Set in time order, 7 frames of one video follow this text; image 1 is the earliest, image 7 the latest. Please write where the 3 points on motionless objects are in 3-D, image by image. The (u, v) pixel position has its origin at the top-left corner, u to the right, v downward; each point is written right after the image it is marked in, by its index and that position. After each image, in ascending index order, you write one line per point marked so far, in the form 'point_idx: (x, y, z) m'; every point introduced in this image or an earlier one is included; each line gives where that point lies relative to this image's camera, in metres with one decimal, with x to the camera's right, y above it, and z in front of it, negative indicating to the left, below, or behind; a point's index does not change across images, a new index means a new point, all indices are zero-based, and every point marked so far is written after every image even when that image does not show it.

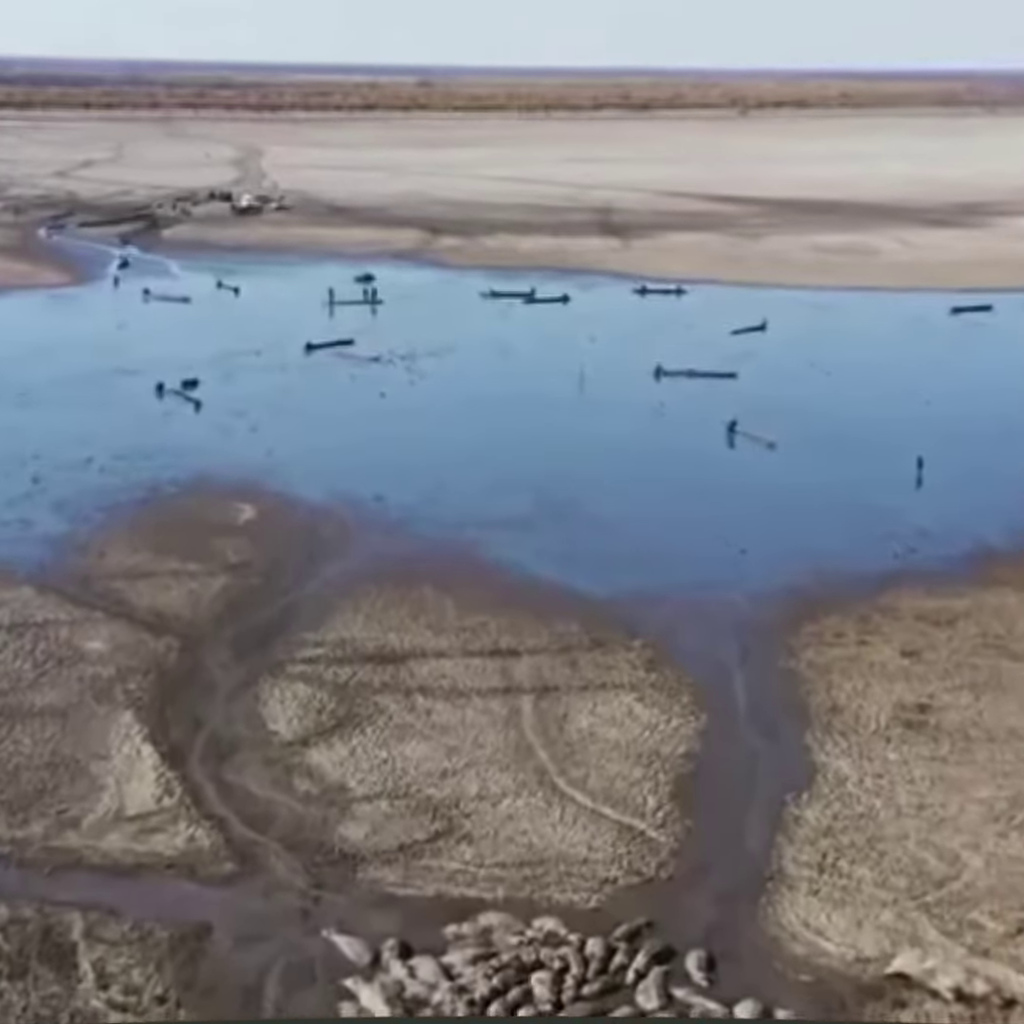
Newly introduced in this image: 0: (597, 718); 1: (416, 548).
0: (+0.7, -1.8, +11.5) m
1: (-1.1, -0.4, +16.0) m
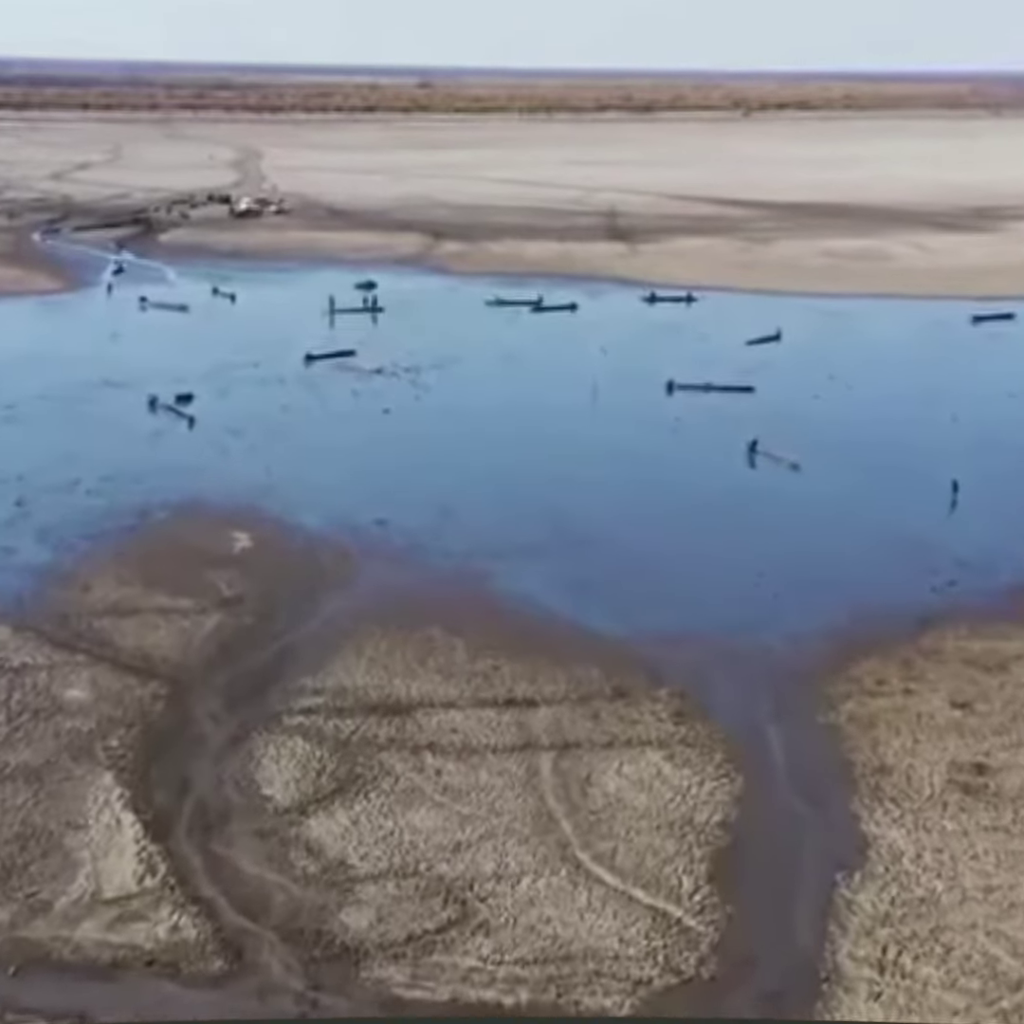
0: (+0.9, -2.1, +10.5) m
1: (-1.0, -0.8, +15.0) m
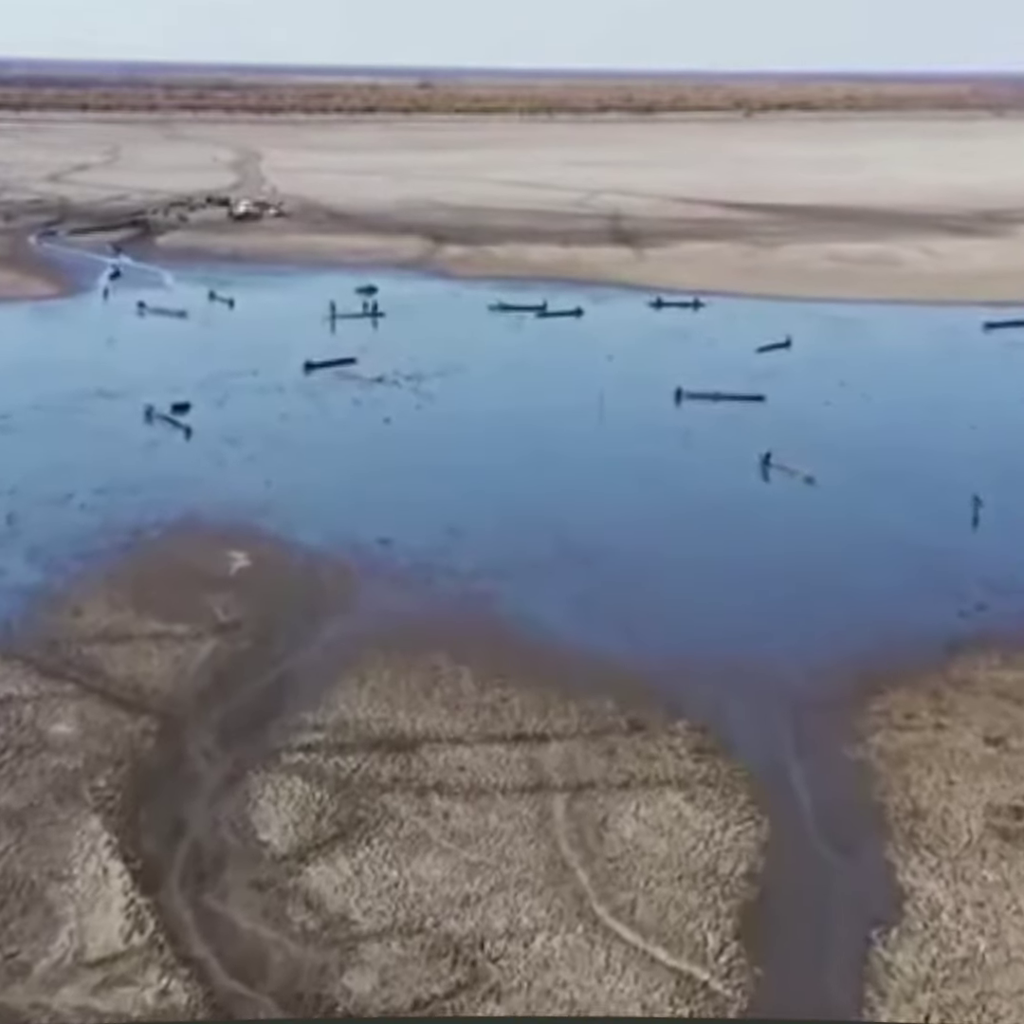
0: (+1.0, -2.3, +9.9) m
1: (-0.9, -1.0, +14.4) m
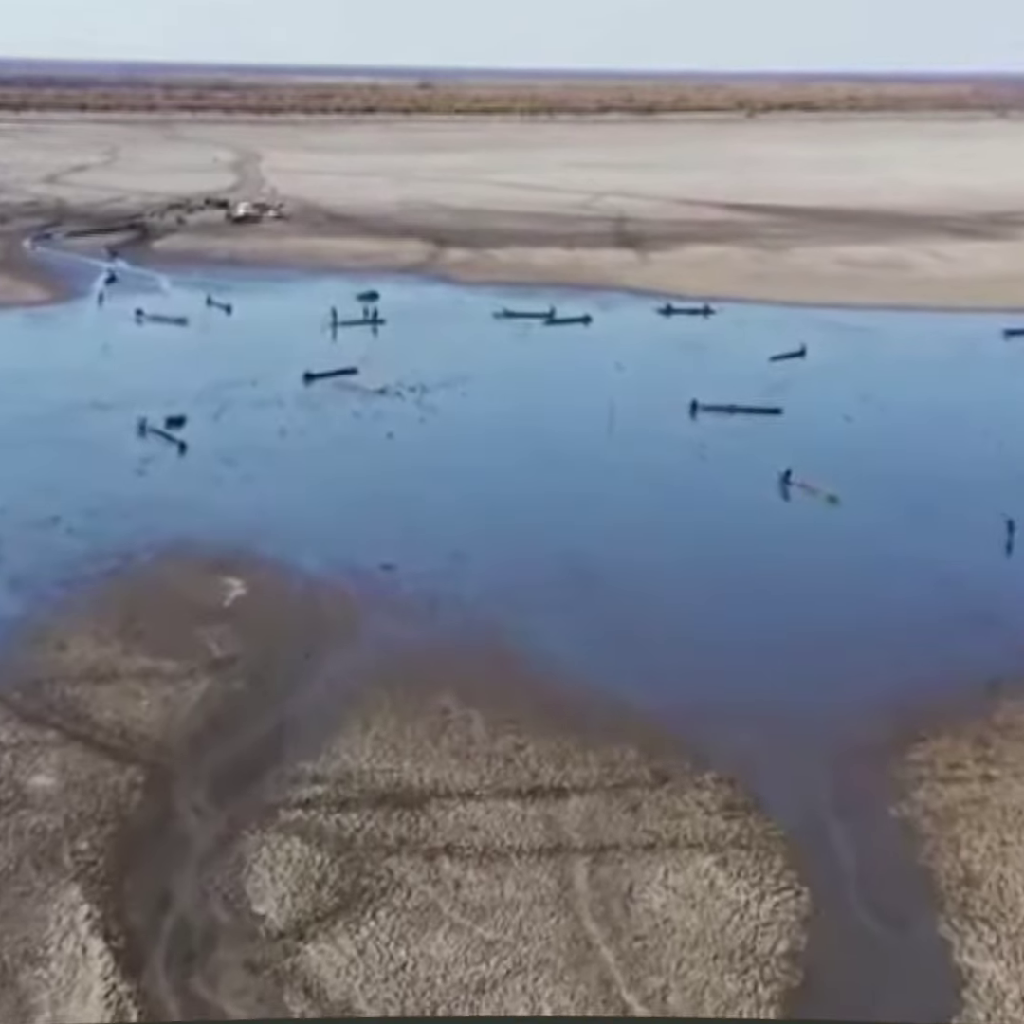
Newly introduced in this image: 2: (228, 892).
0: (+1.1, -2.6, +9.1) m
1: (-0.8, -1.3, +13.6) m
2: (-1.9, -2.6, +9.1) m
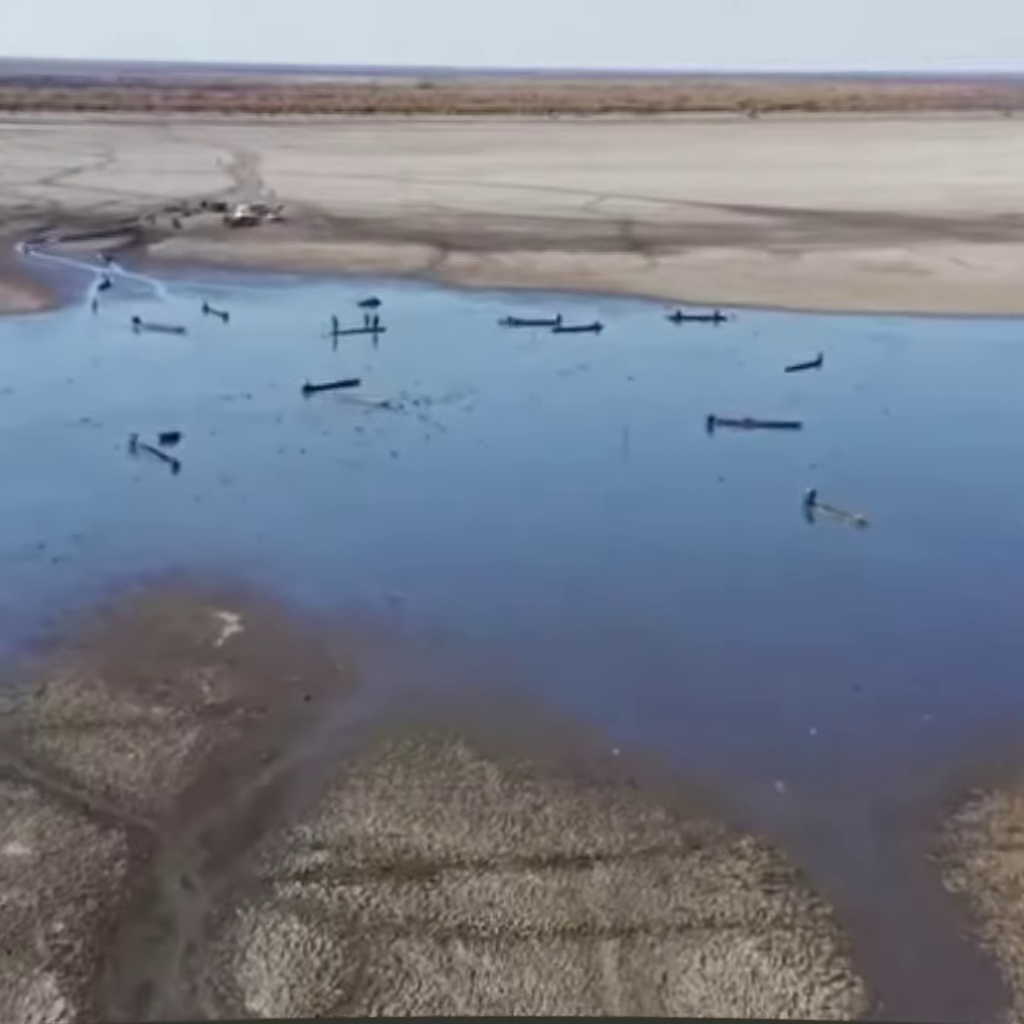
0: (+1.2, -2.9, +8.2) m
1: (-0.6, -1.6, +12.7) m
2: (-1.8, -2.9, +8.2) m
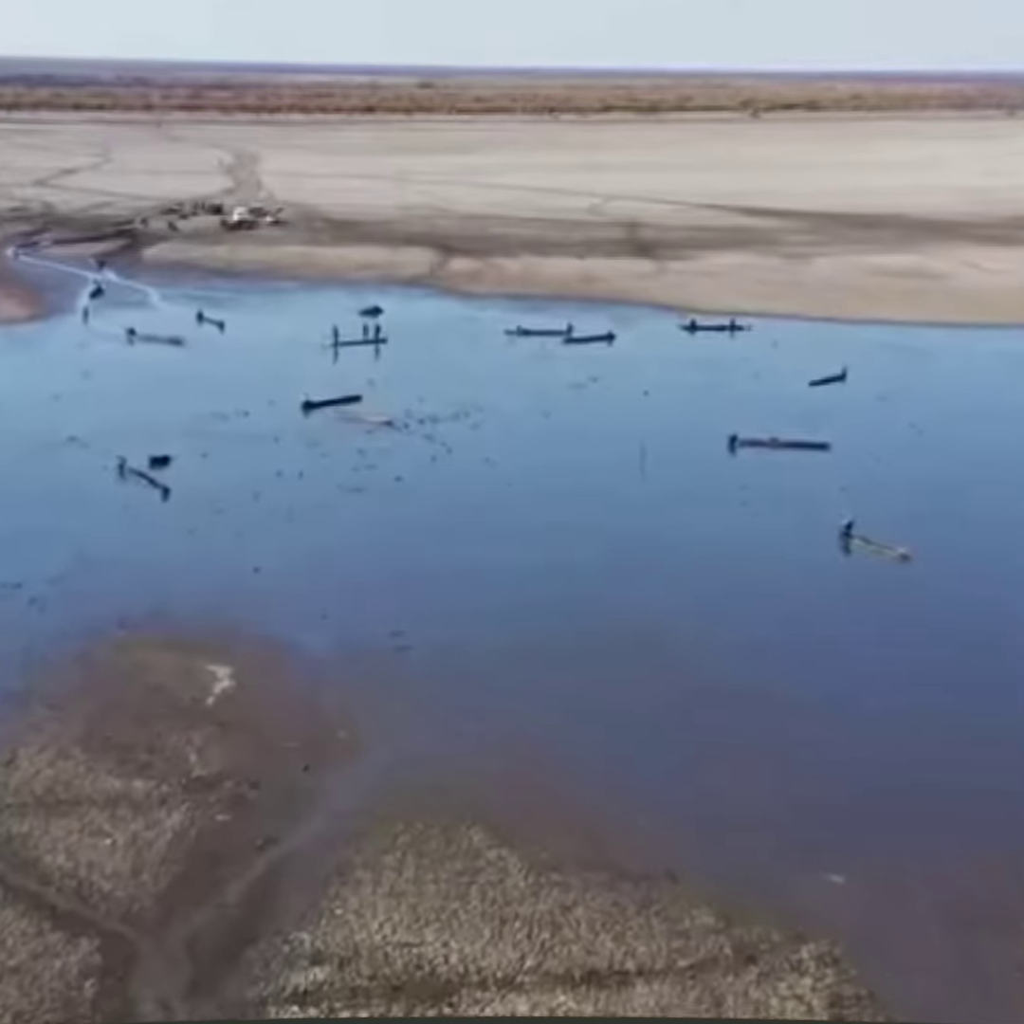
0: (+1.4, -3.3, +7.0) m
1: (-0.5, -2.0, +11.5) m
2: (-1.6, -3.3, +7.0) m
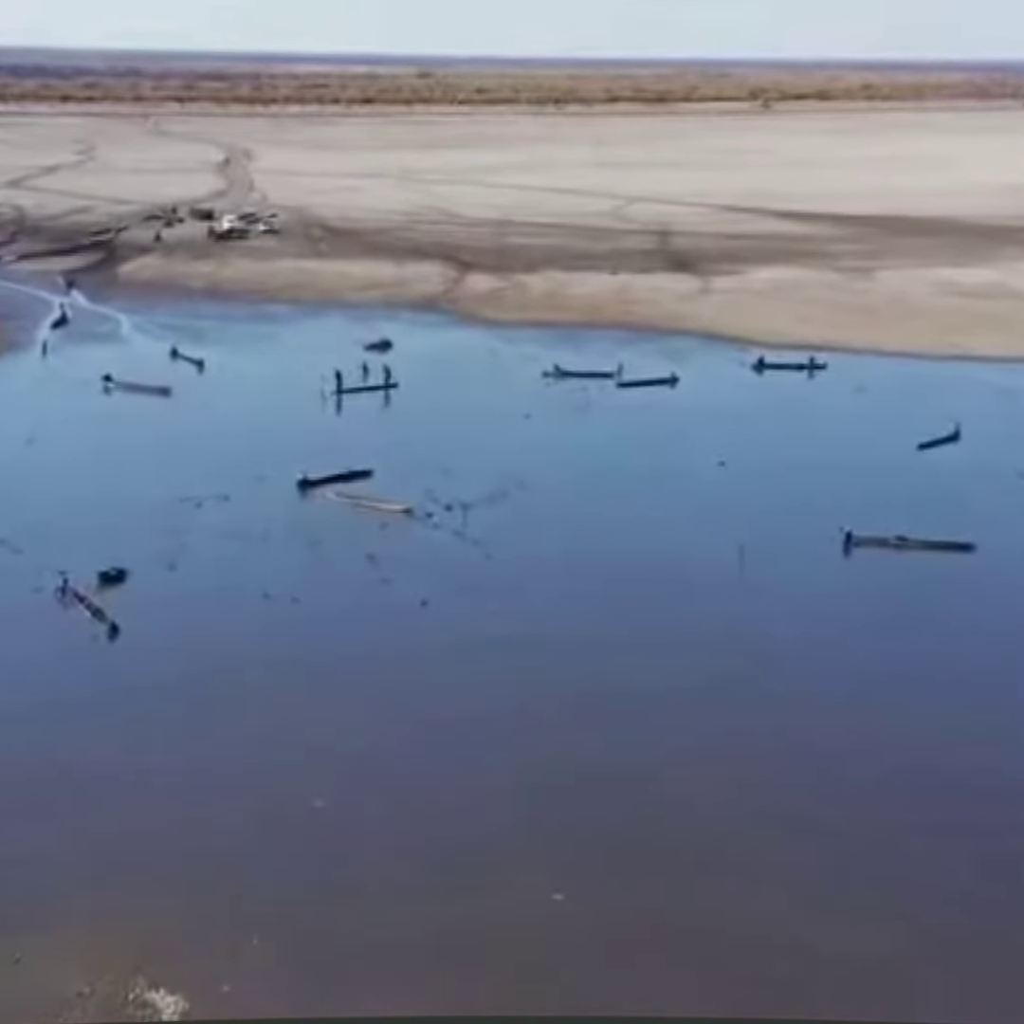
0: (+2.1, -4.8, +2.5) m
1: (+0.2, -3.4, +7.0) m
2: (-0.9, -4.8, +2.5) m
